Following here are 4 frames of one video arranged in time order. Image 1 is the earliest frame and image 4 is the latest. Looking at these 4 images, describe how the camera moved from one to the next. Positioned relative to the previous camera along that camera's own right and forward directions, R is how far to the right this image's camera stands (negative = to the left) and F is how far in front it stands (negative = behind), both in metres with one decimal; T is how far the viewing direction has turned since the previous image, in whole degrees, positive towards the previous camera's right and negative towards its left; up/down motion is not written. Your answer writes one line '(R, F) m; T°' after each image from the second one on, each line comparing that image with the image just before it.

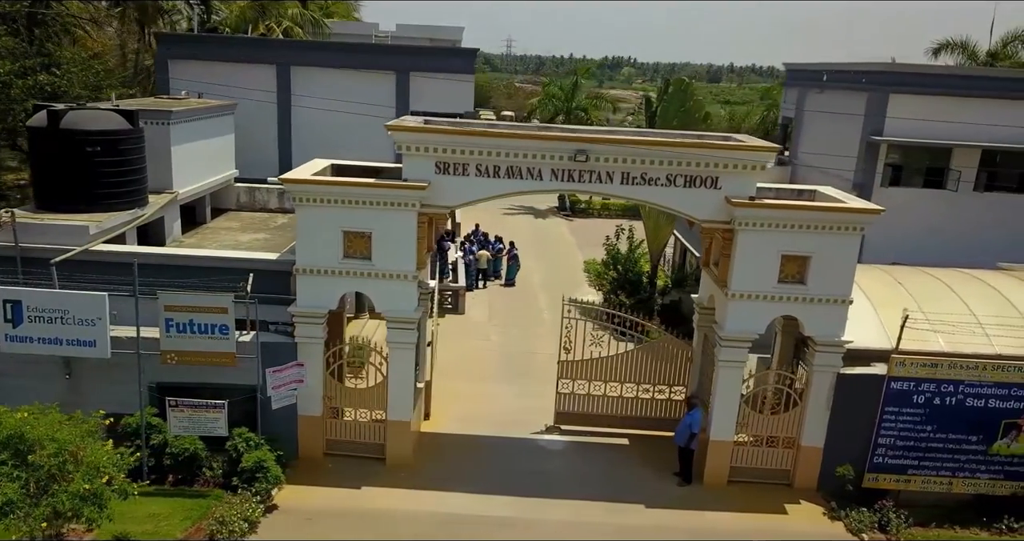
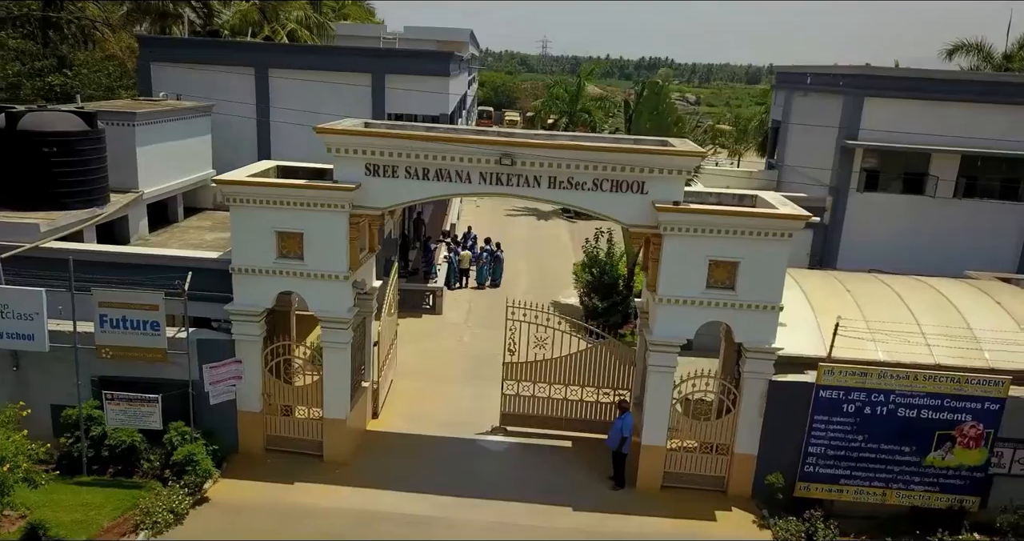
(+1.4, 0.0) m; -2°
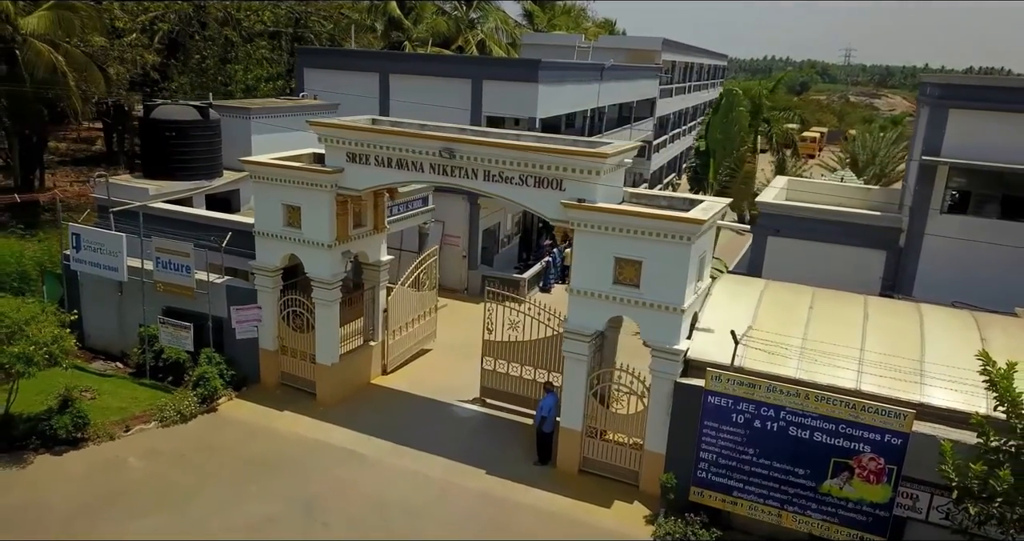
(+4.6, -0.4) m; -19°
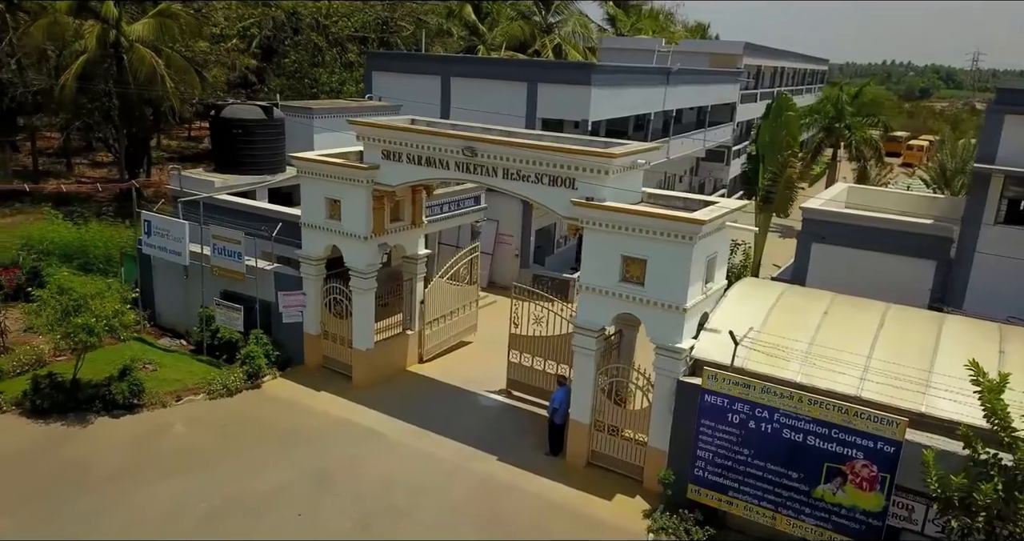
(+1.1, -0.4) m; -7°
